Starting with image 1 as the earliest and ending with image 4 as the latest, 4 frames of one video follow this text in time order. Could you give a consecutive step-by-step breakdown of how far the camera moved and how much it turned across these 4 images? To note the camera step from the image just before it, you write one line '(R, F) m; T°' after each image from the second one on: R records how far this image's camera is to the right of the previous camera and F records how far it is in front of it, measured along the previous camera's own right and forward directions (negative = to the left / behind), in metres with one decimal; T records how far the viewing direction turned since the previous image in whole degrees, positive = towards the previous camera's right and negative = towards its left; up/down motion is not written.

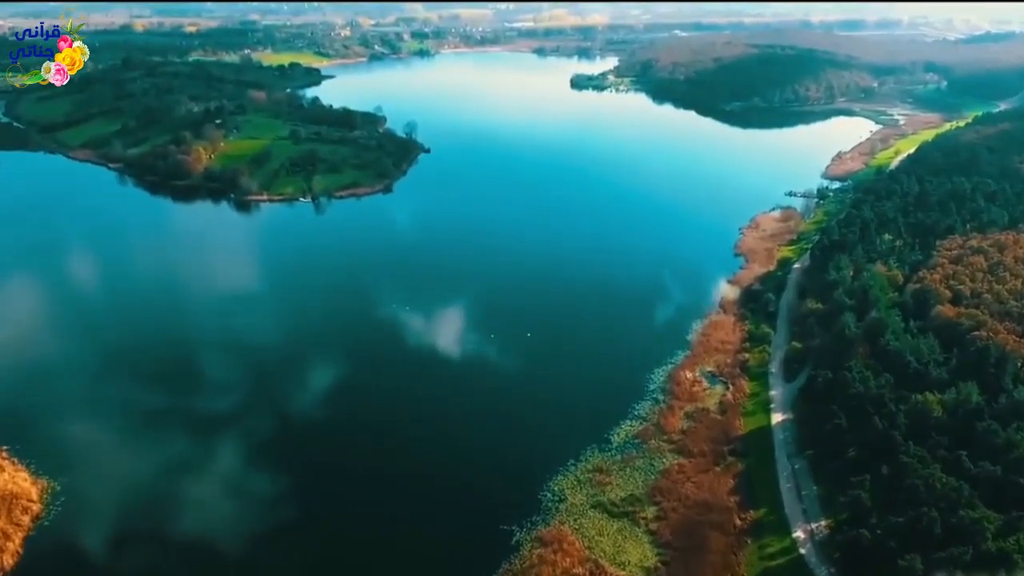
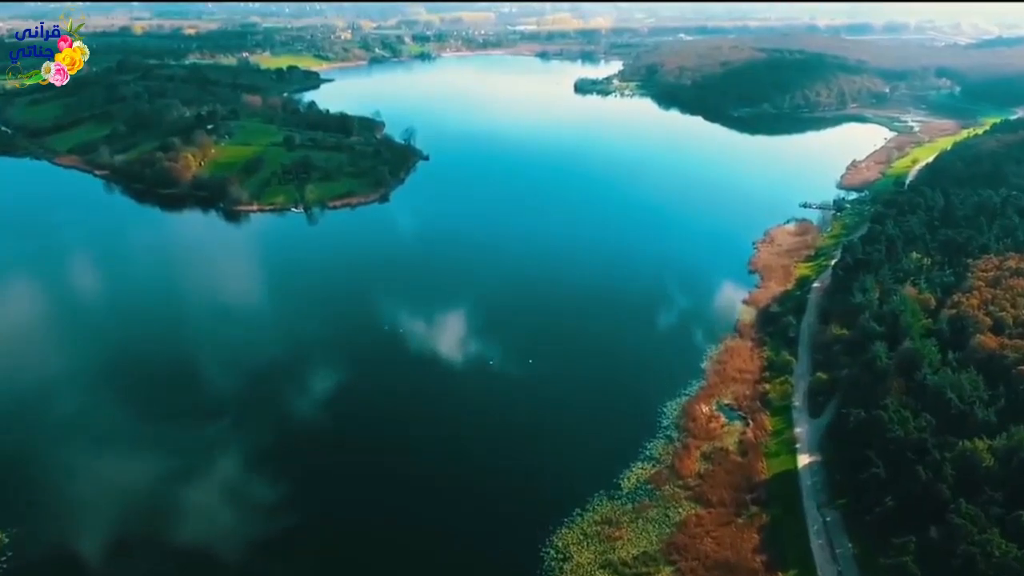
(+0.1, +2.7) m; 0°
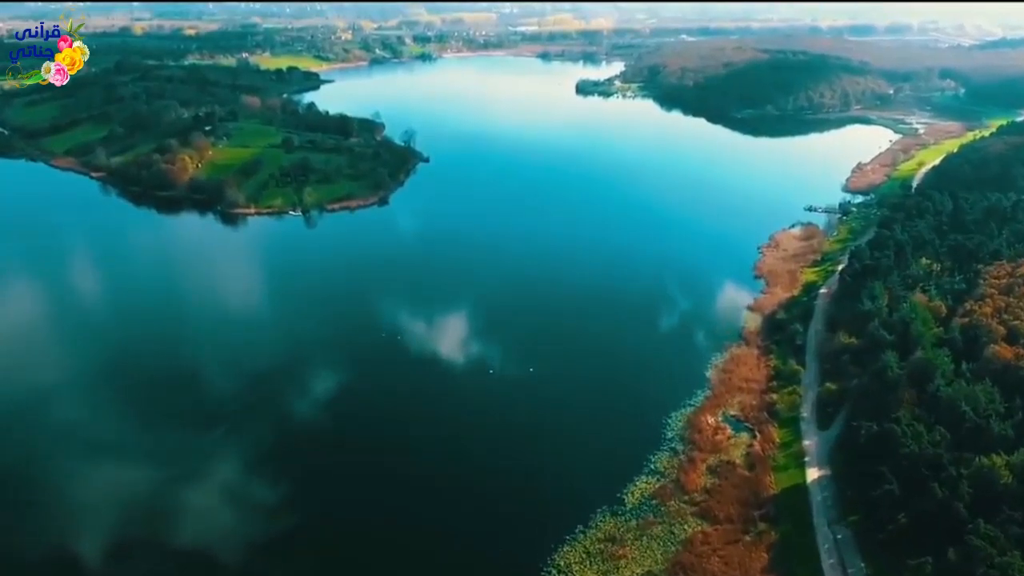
(0.0, +0.8) m; 0°
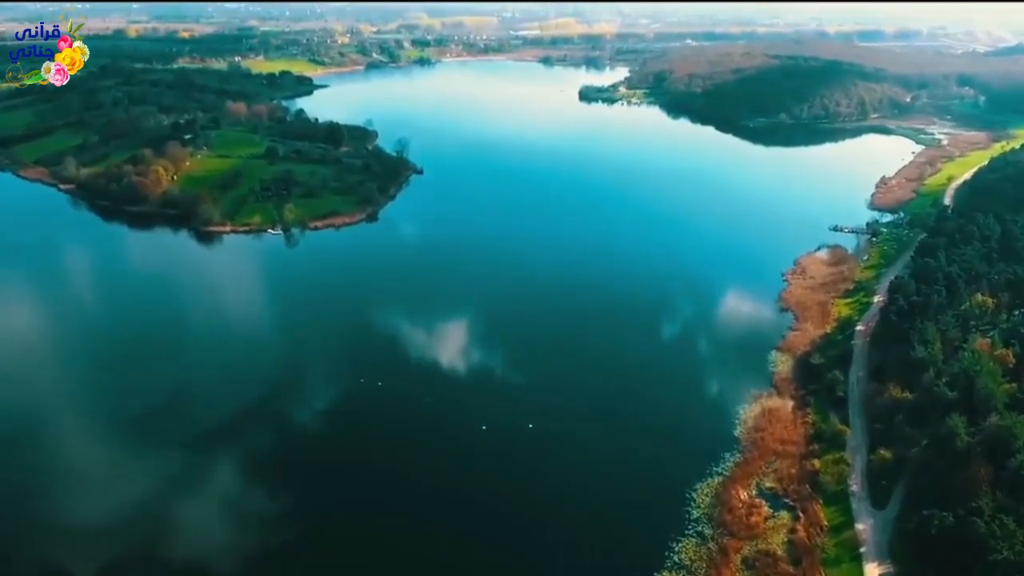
(+0.2, +4.7) m; 0°
